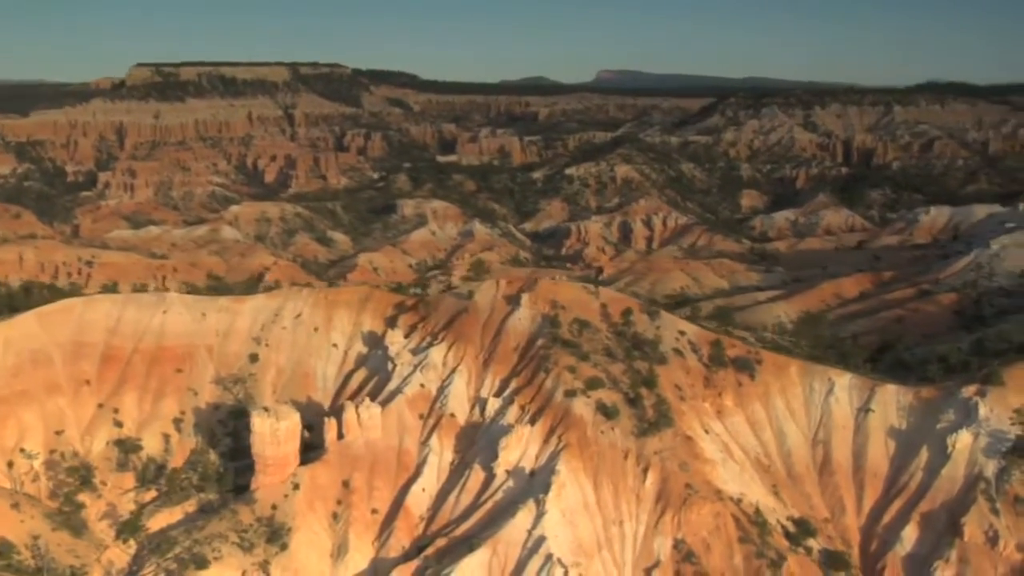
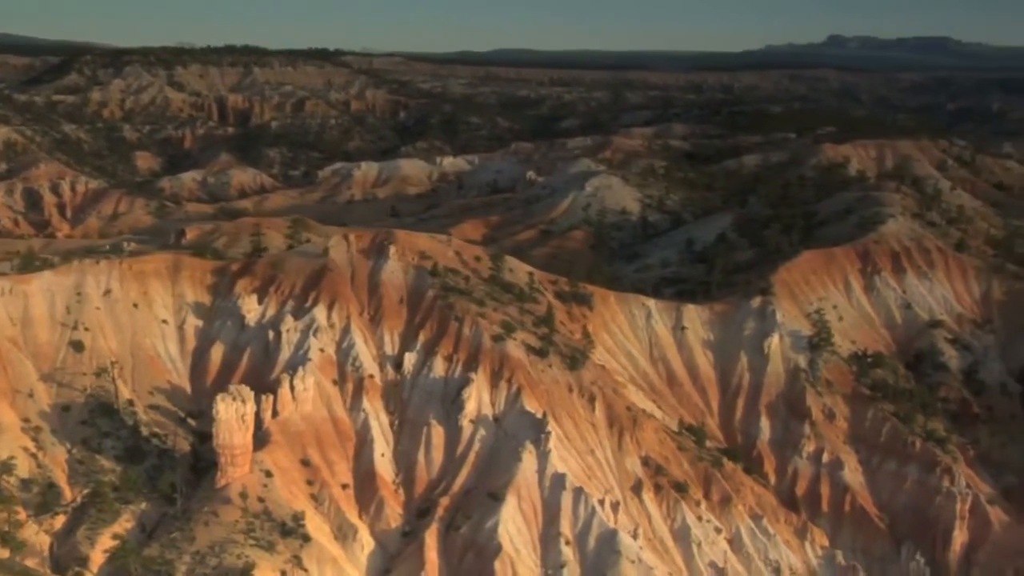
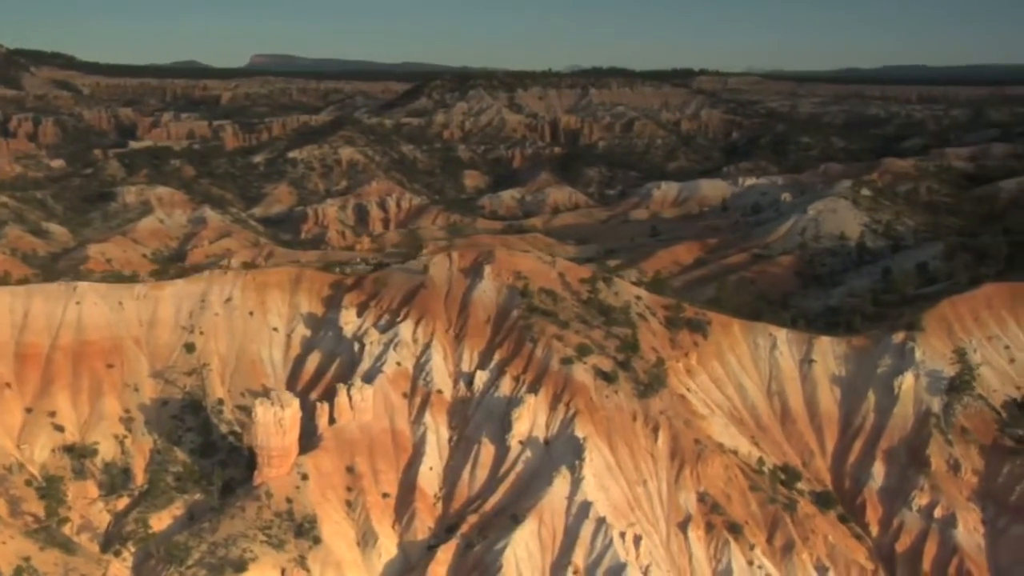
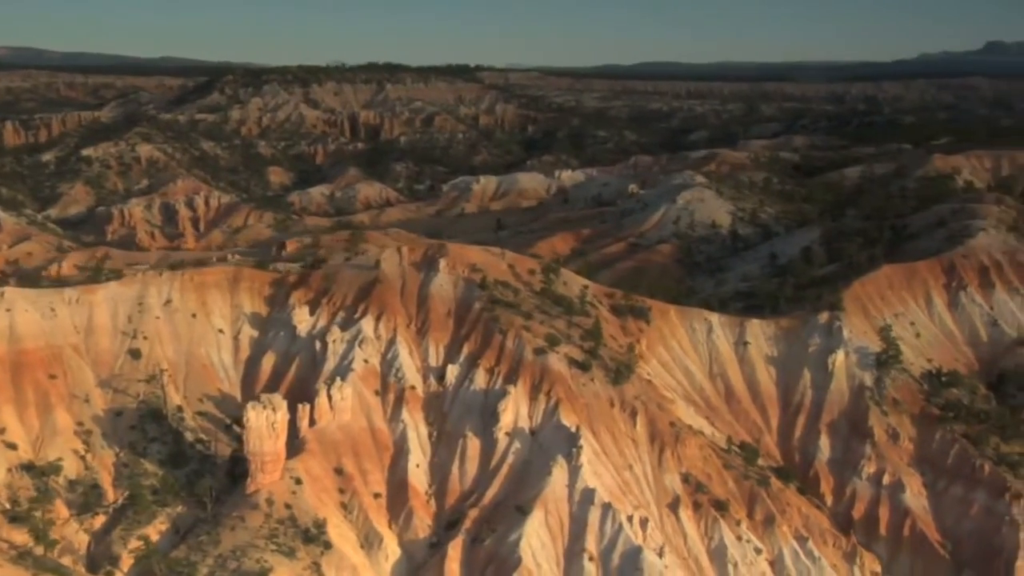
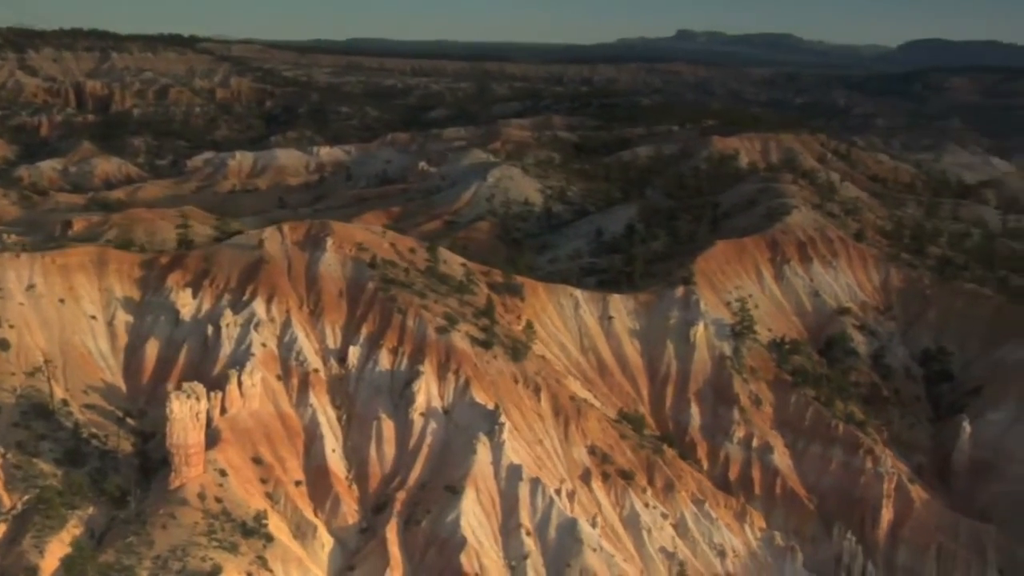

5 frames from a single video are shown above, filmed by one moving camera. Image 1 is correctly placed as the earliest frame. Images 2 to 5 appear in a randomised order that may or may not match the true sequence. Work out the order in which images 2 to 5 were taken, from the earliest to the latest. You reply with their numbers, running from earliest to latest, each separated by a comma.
3, 4, 2, 5
